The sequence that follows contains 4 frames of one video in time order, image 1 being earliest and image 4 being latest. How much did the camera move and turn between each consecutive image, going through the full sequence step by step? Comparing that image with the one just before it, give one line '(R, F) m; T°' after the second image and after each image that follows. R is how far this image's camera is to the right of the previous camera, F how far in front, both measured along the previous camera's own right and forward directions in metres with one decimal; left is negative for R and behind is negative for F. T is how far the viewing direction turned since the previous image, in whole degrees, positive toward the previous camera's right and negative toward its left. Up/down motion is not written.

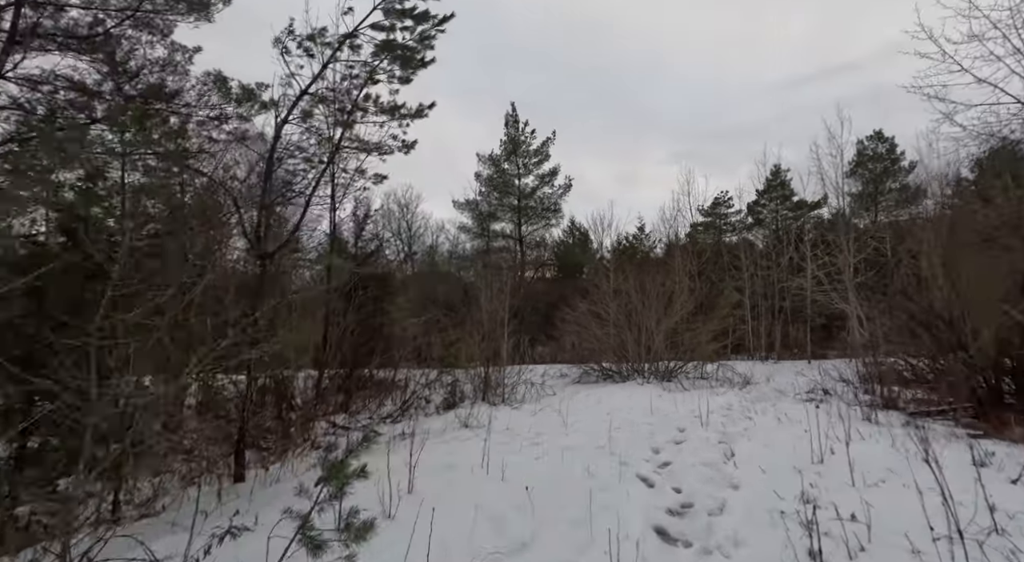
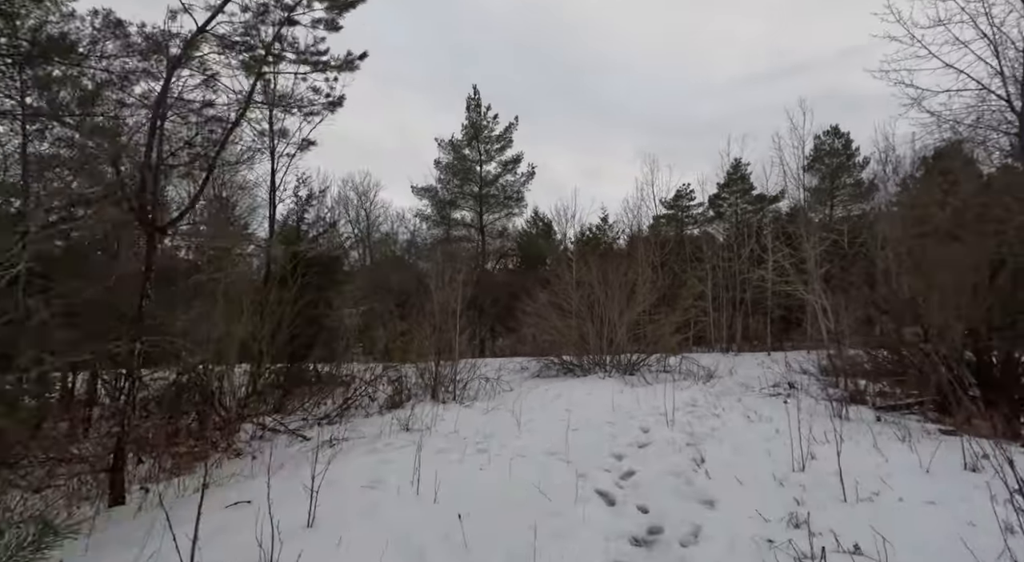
(+0.2, +0.7) m; +3°
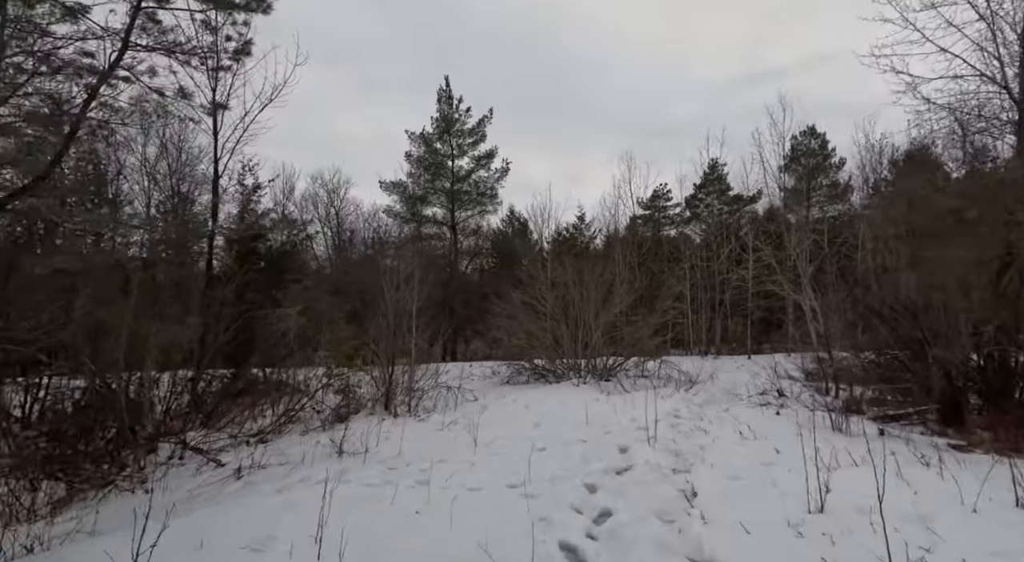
(+0.2, +0.9) m; +2°
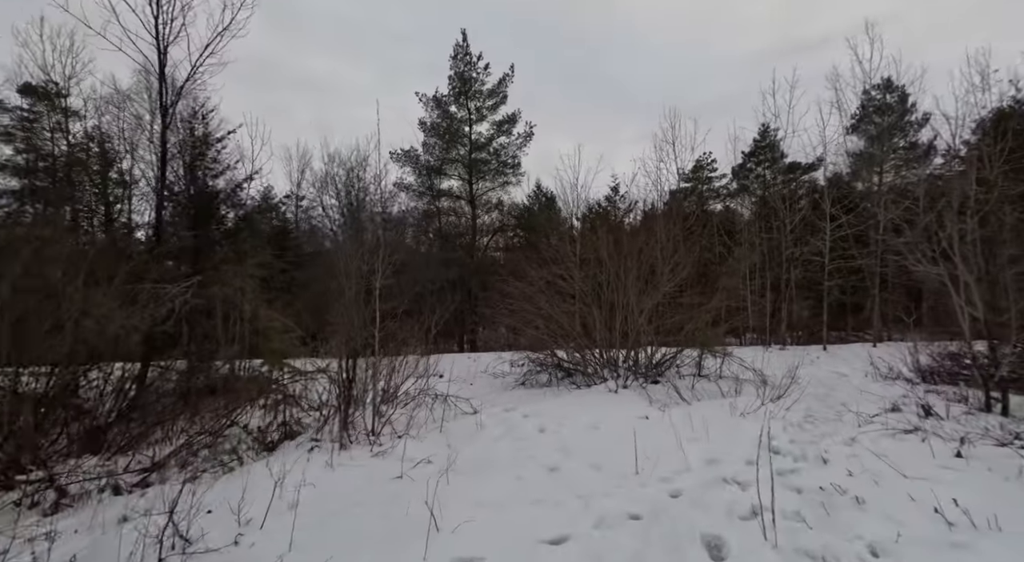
(+0.2, +2.7) m; -3°
